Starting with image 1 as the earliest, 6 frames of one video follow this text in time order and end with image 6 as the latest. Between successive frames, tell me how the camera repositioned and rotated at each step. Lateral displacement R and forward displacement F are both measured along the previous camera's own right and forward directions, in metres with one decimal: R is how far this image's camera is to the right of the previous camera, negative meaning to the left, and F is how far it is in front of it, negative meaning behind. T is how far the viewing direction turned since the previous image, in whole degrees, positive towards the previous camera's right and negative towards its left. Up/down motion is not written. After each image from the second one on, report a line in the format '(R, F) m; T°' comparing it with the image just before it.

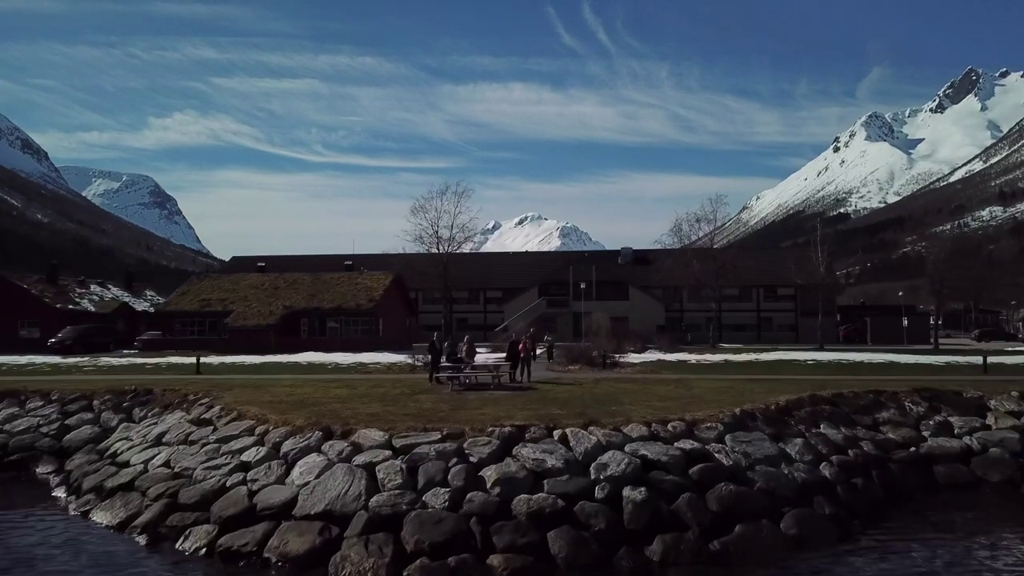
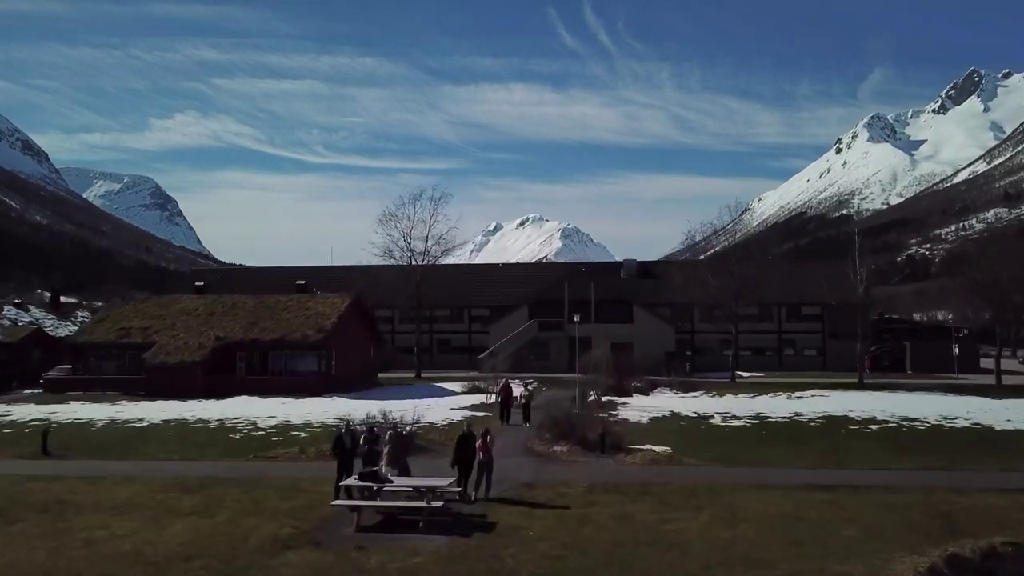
(+0.6, +4.9) m; 0°
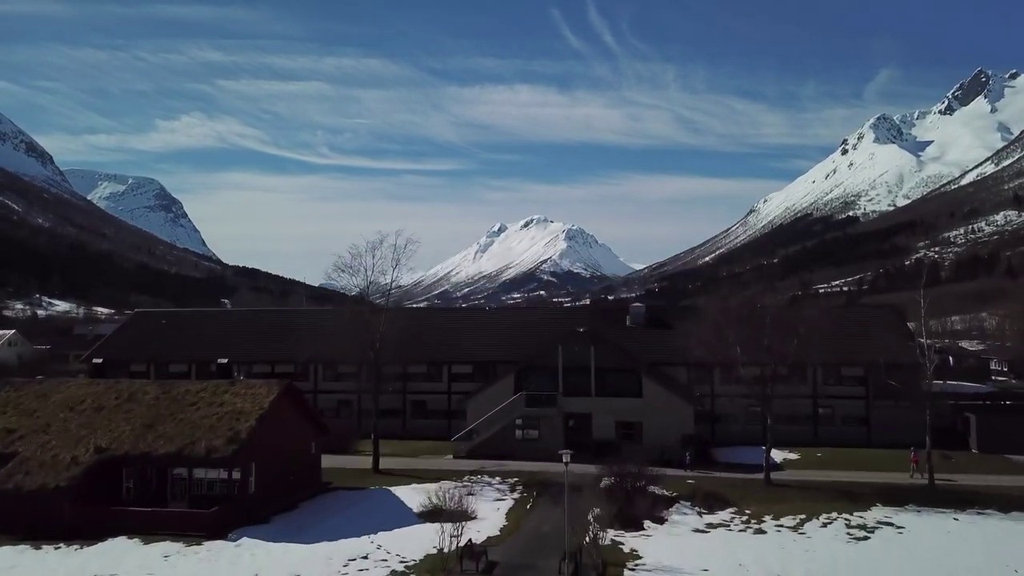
(+0.7, +5.7) m; 0°
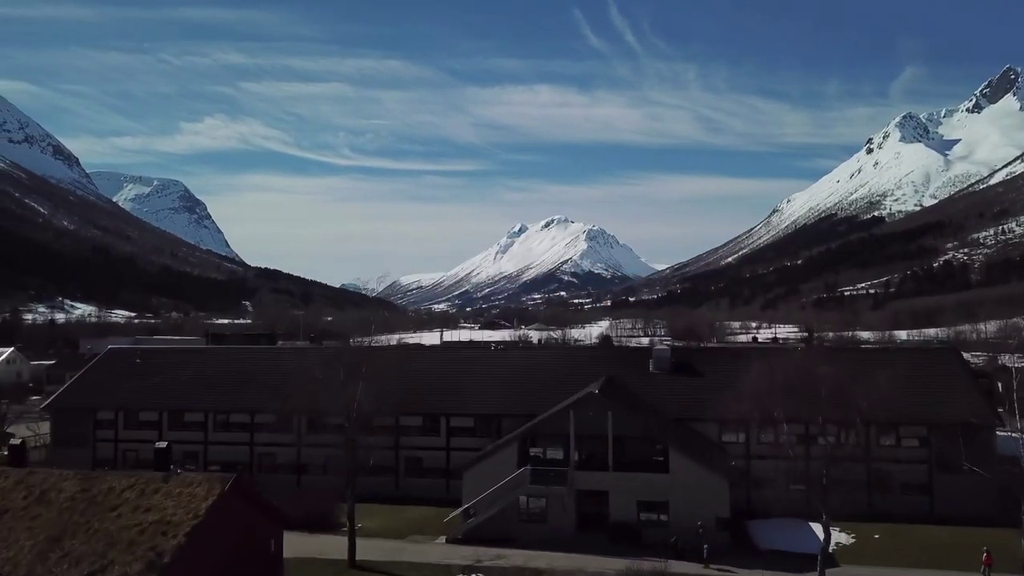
(+0.5, +3.9) m; -1°
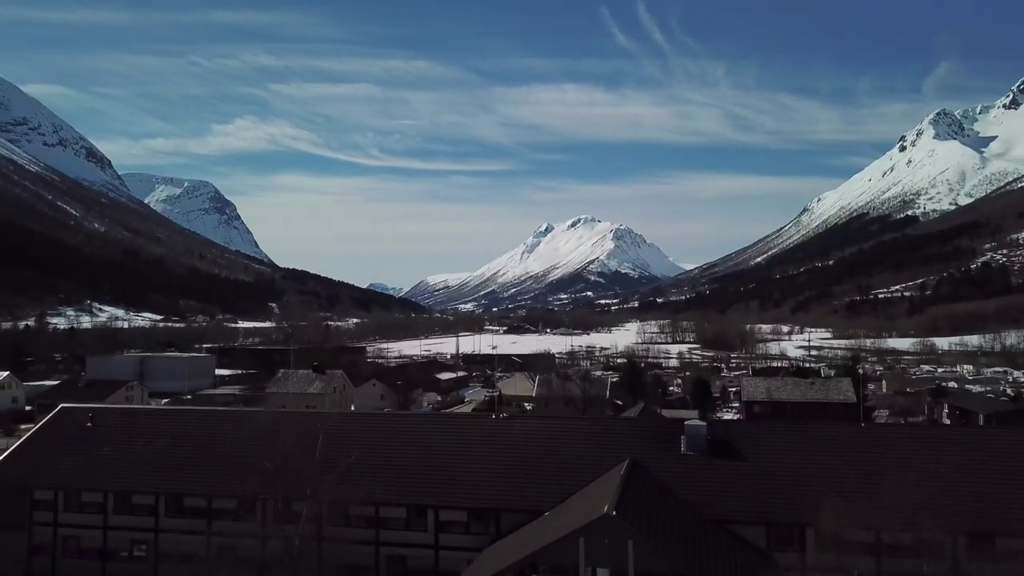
(+0.7, +5.0) m; -2°
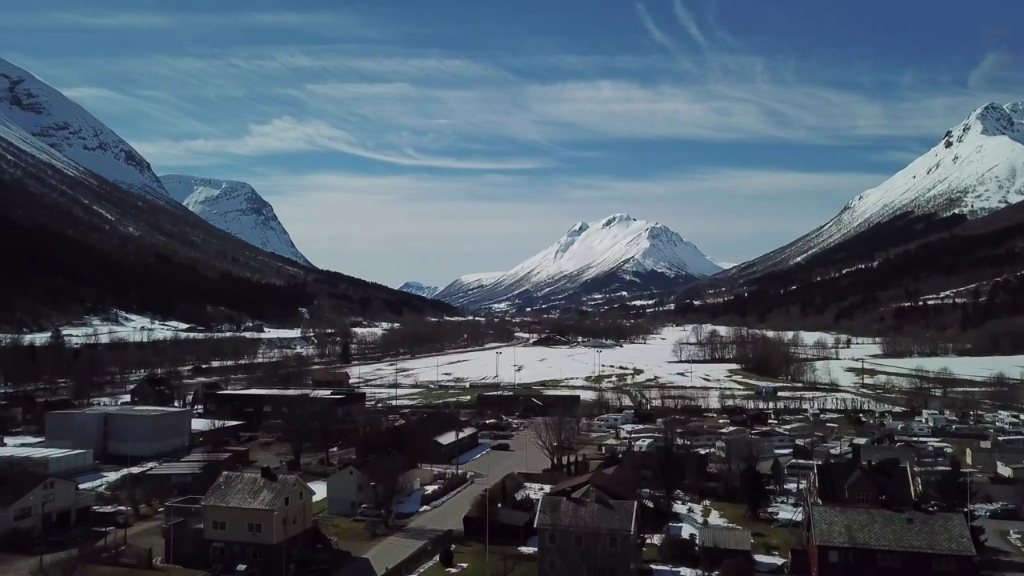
(+2.1, +13.5) m; -2°
